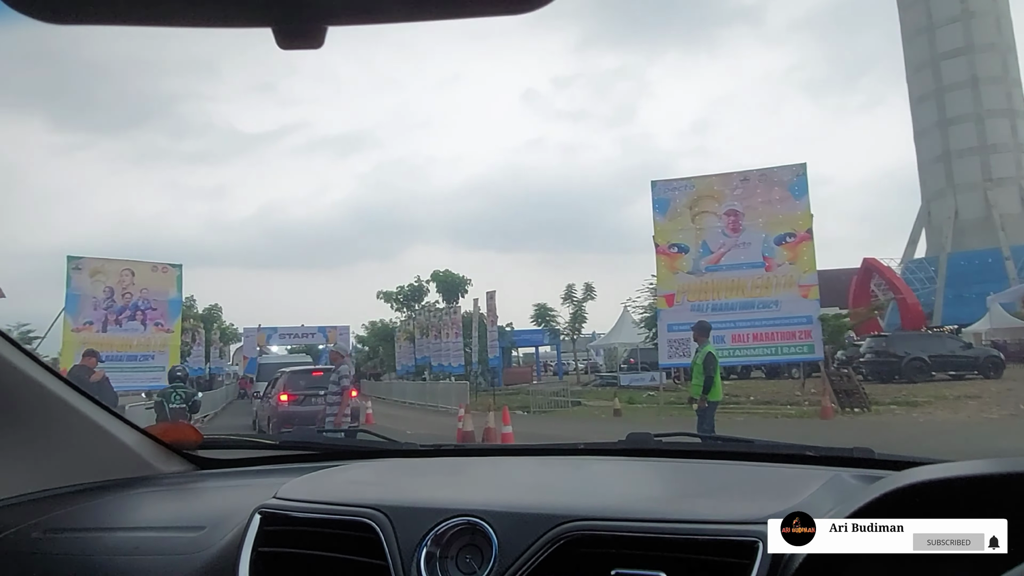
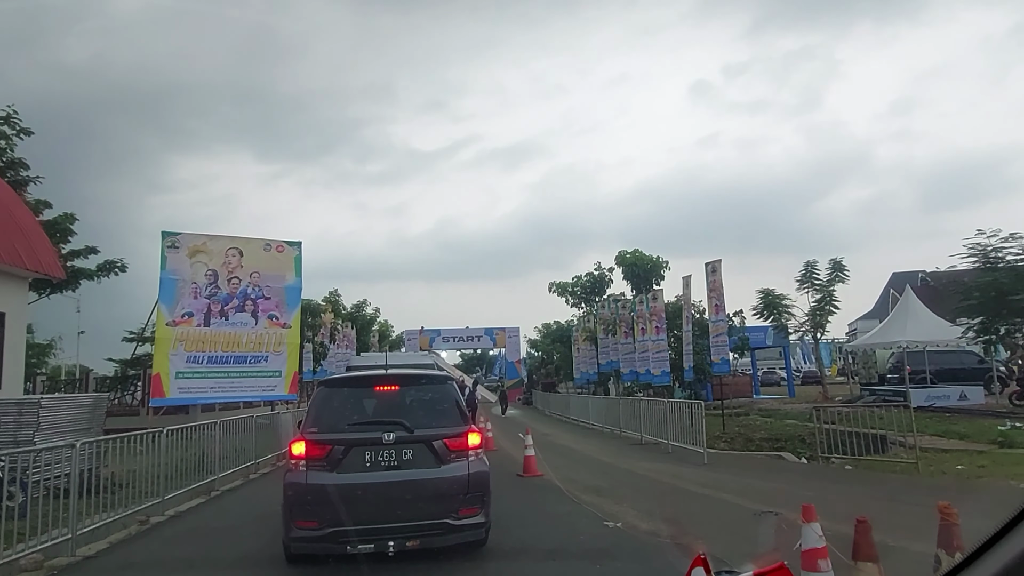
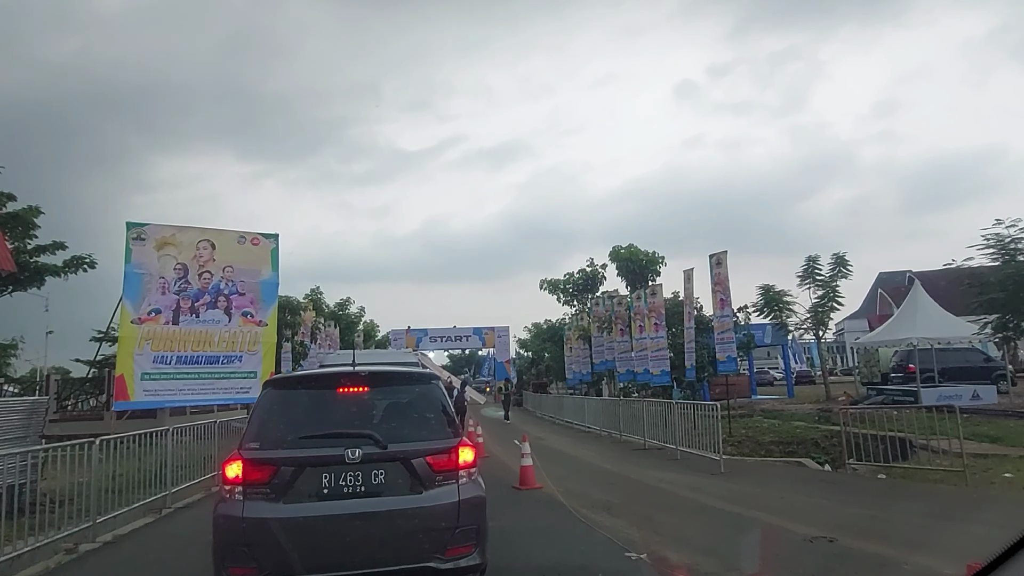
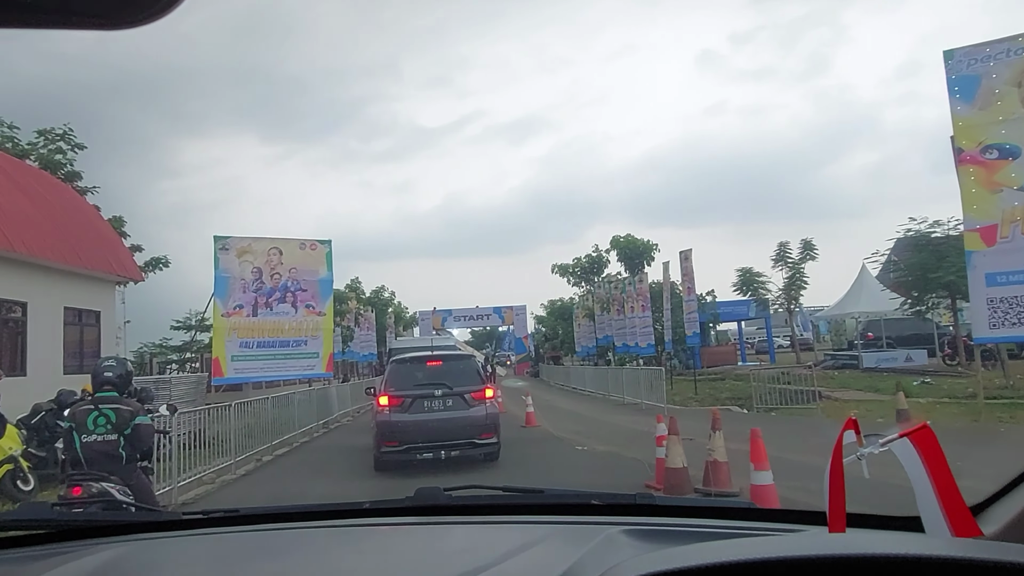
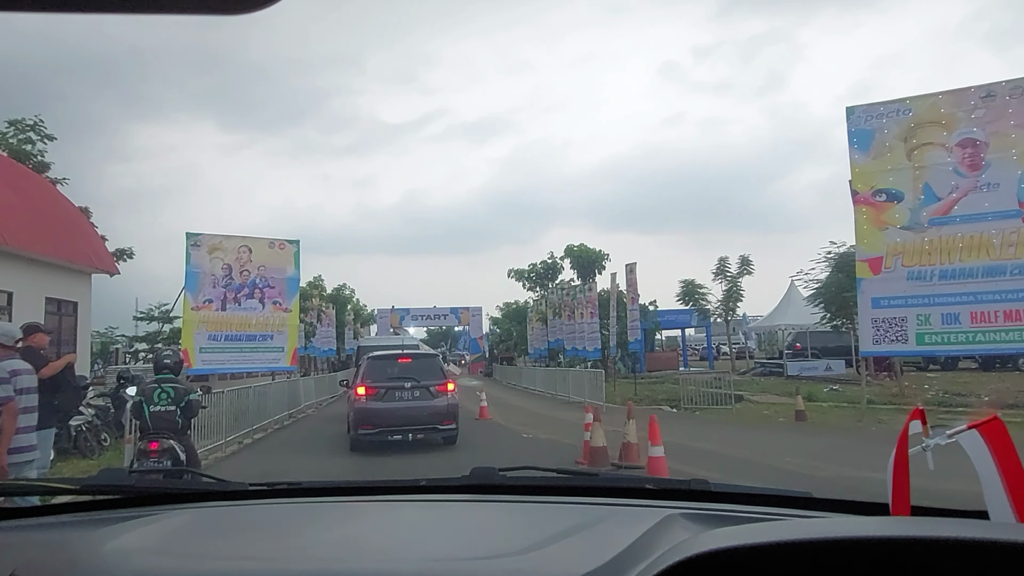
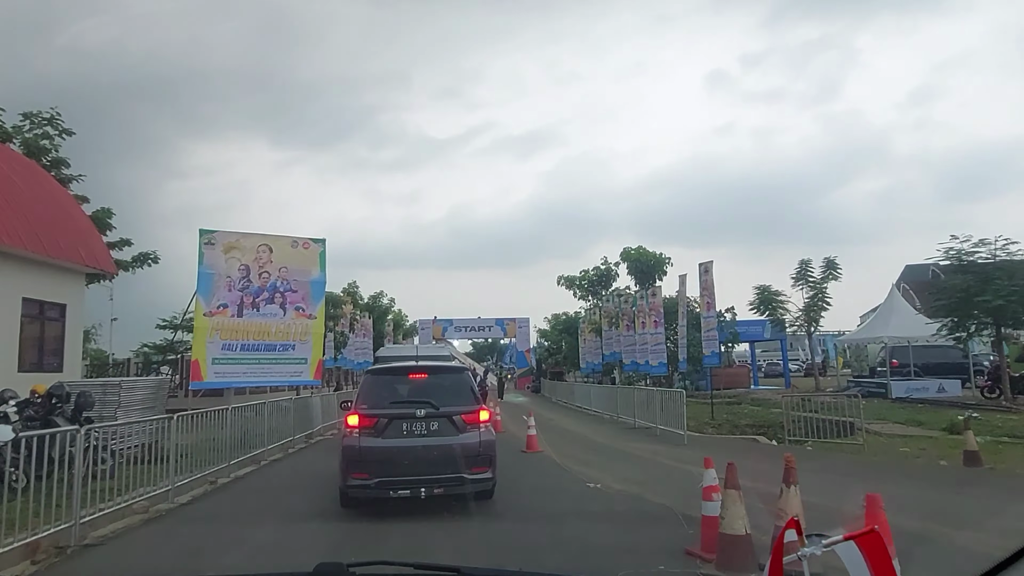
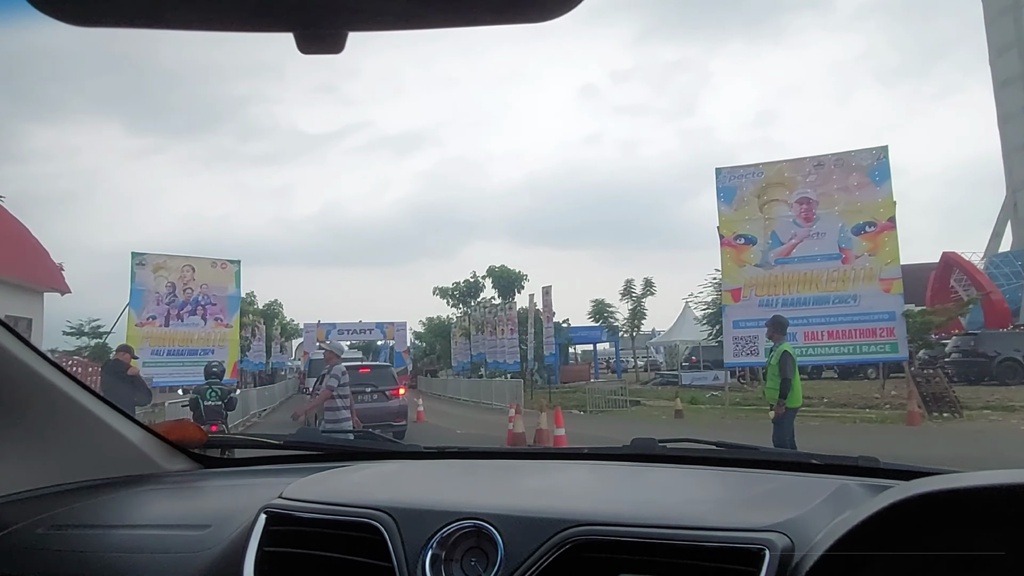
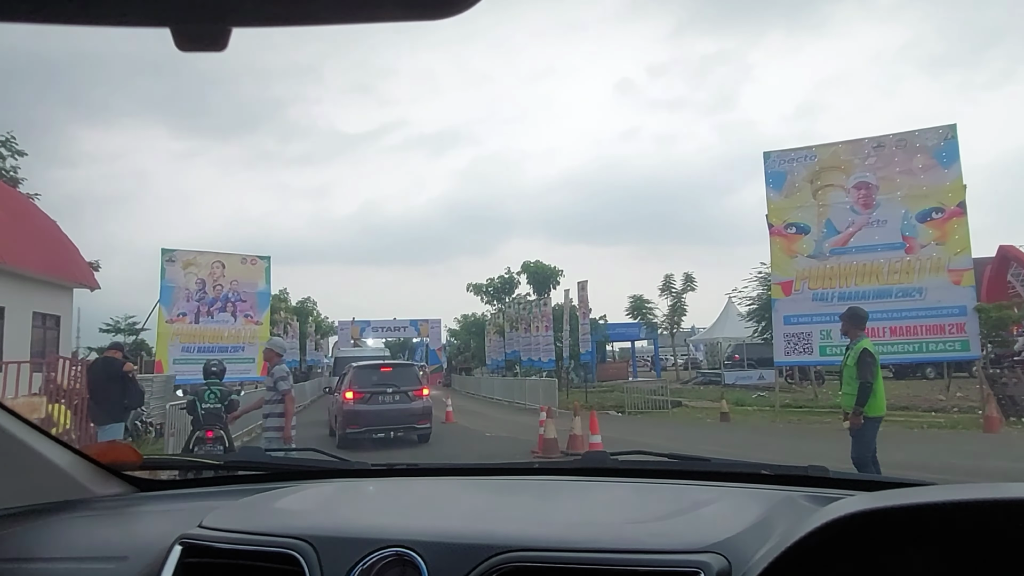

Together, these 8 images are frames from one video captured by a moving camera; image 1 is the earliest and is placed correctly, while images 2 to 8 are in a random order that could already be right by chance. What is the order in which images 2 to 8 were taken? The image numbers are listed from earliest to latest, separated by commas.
7, 8, 5, 4, 6, 2, 3
